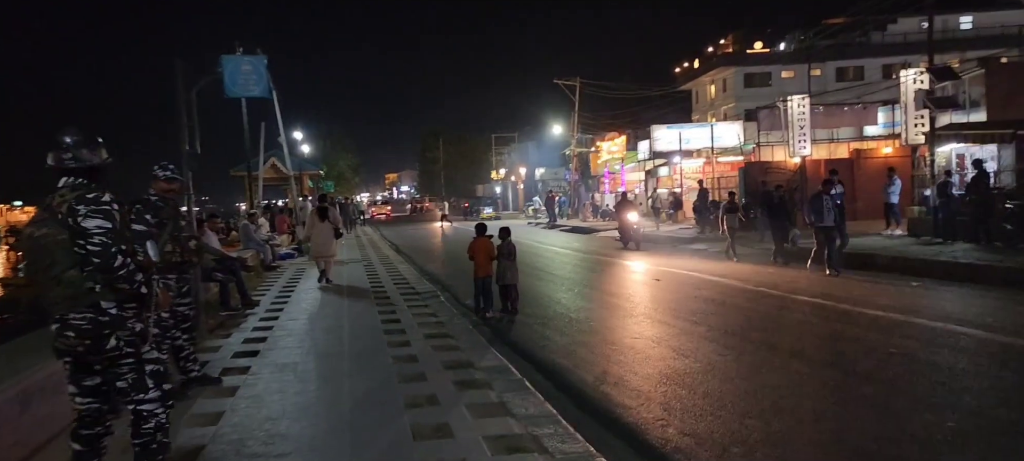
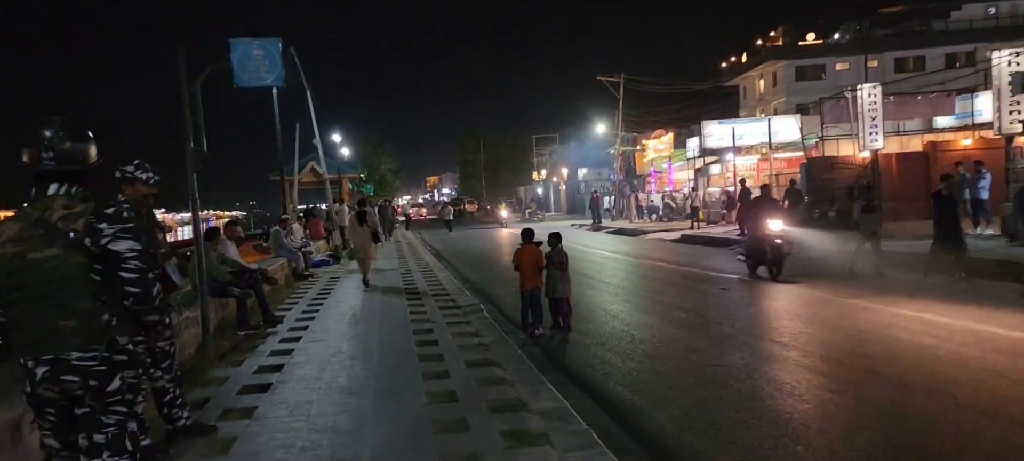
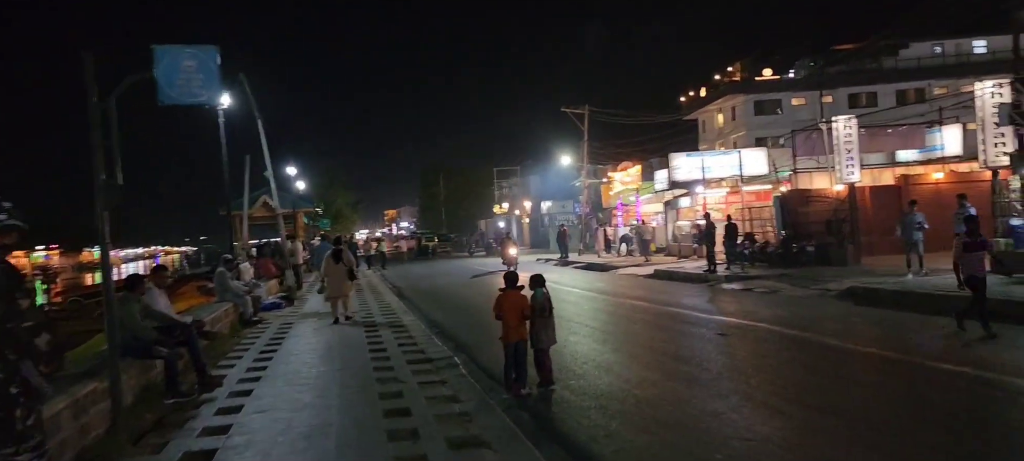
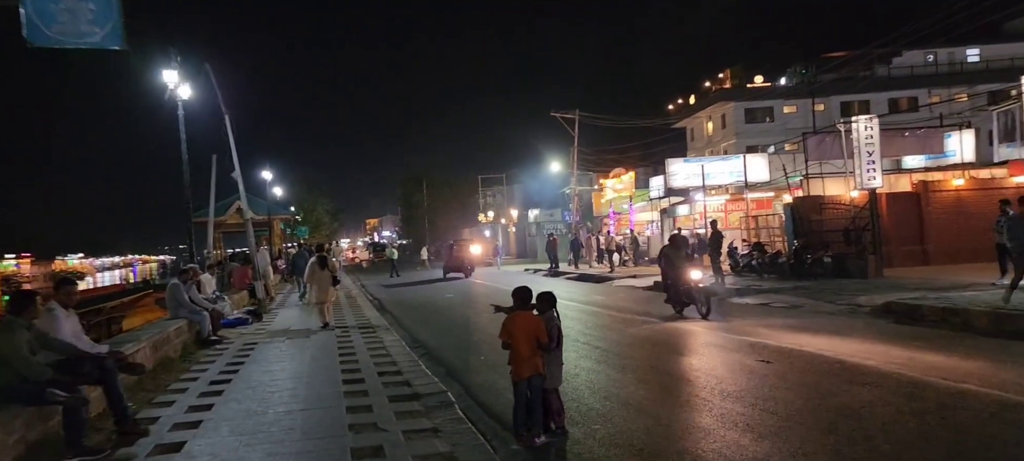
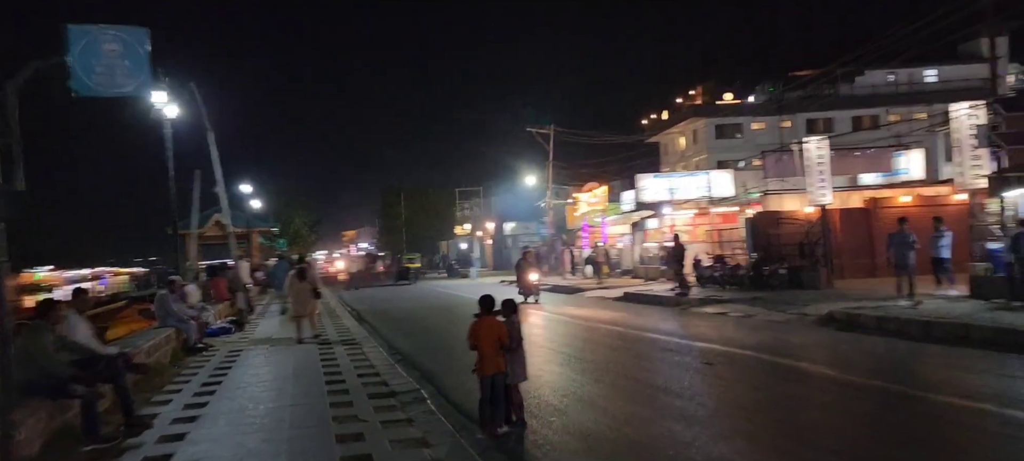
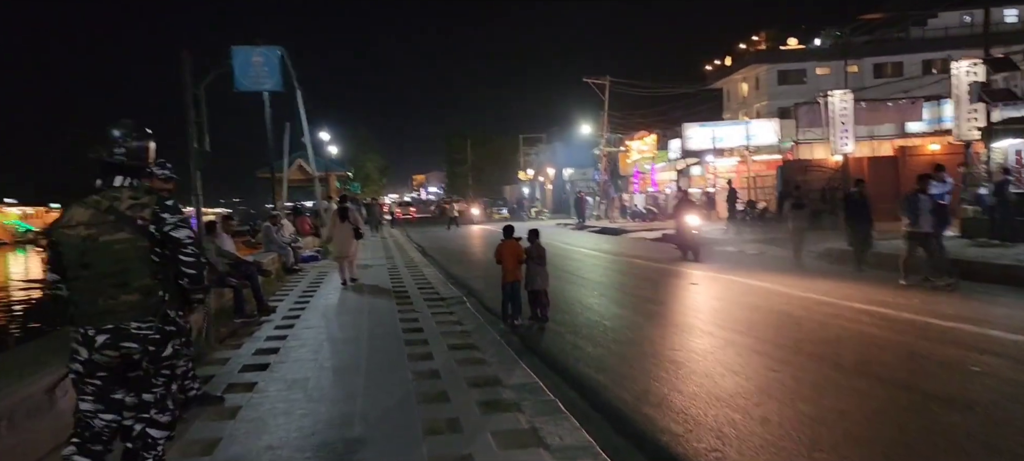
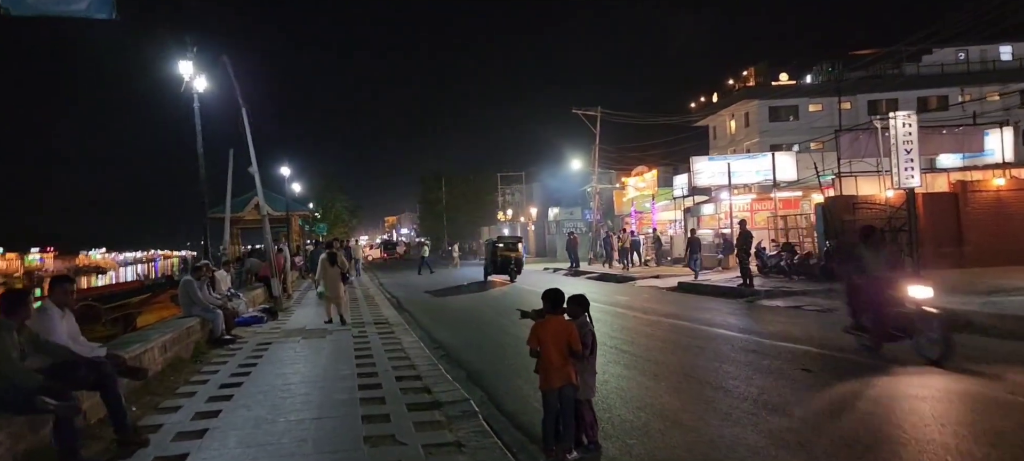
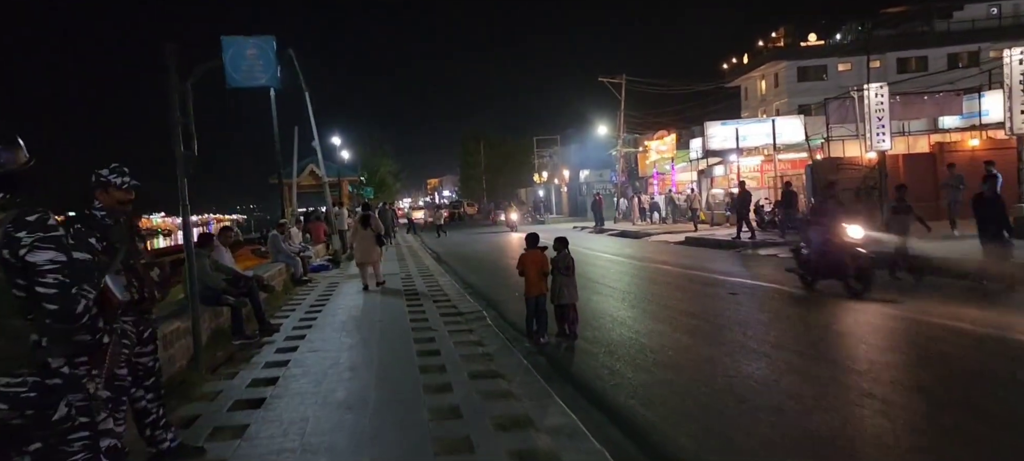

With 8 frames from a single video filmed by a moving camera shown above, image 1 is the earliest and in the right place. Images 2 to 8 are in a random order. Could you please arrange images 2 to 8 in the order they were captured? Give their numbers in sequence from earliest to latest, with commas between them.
6, 2, 8, 3, 5, 4, 7
